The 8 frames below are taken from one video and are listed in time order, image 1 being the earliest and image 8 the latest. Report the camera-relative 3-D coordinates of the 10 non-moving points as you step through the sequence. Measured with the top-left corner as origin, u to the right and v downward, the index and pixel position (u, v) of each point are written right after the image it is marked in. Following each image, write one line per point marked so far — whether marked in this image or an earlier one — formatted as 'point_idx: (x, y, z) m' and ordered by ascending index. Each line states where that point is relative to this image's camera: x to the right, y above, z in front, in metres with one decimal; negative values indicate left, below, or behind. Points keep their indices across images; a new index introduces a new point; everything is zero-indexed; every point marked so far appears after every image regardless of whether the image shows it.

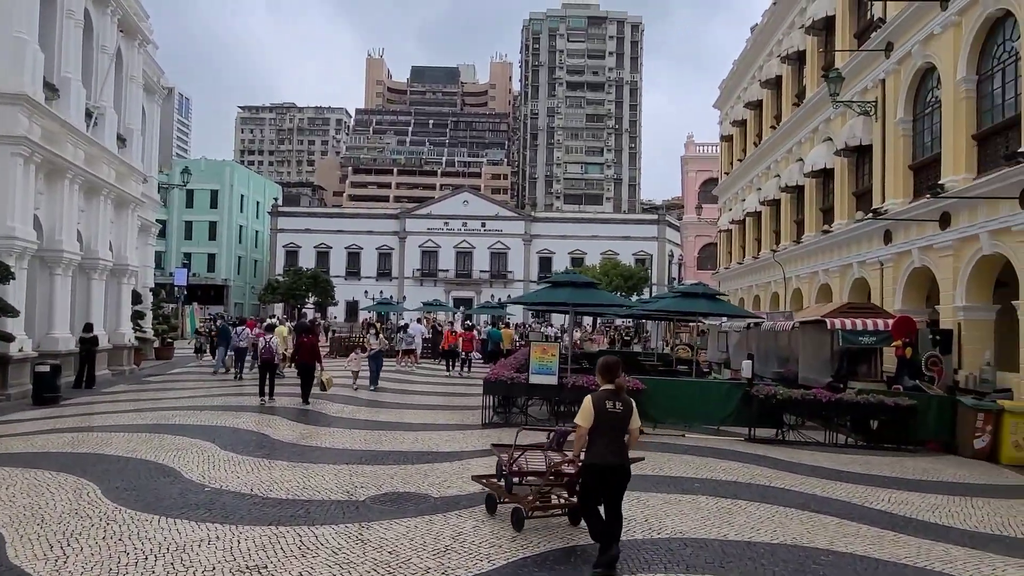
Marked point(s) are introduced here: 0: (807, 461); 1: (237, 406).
0: (+3.8, -2.2, +9.4) m
1: (-4.7, -2.0, +12.6) m
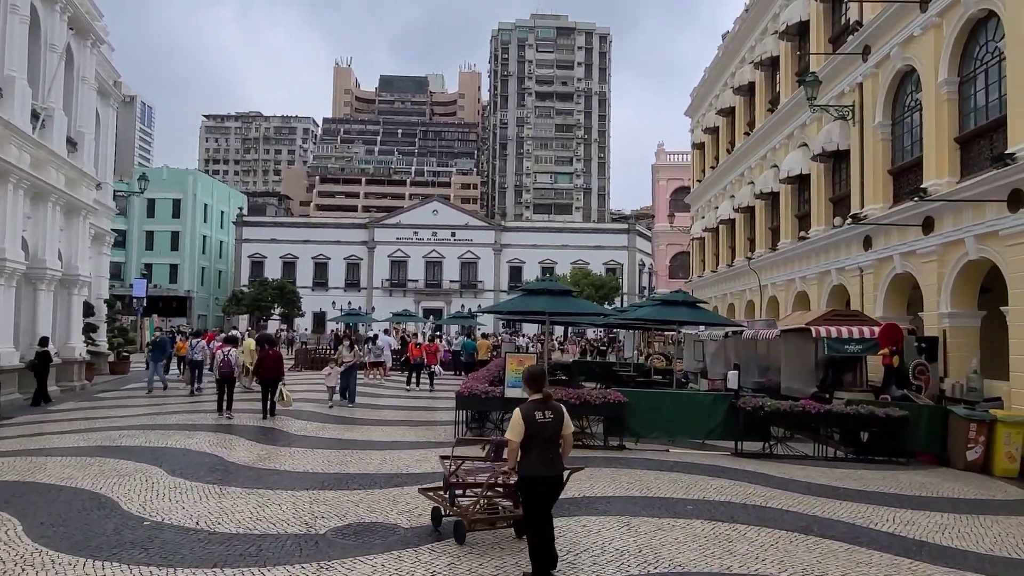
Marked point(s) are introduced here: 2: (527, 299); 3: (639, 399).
0: (+3.5, -2.3, +8.9) m
1: (-5.1, -2.2, +11.7) m
2: (+0.3, -0.2, +12.1) m
3: (+1.8, -1.6, +10.5) m
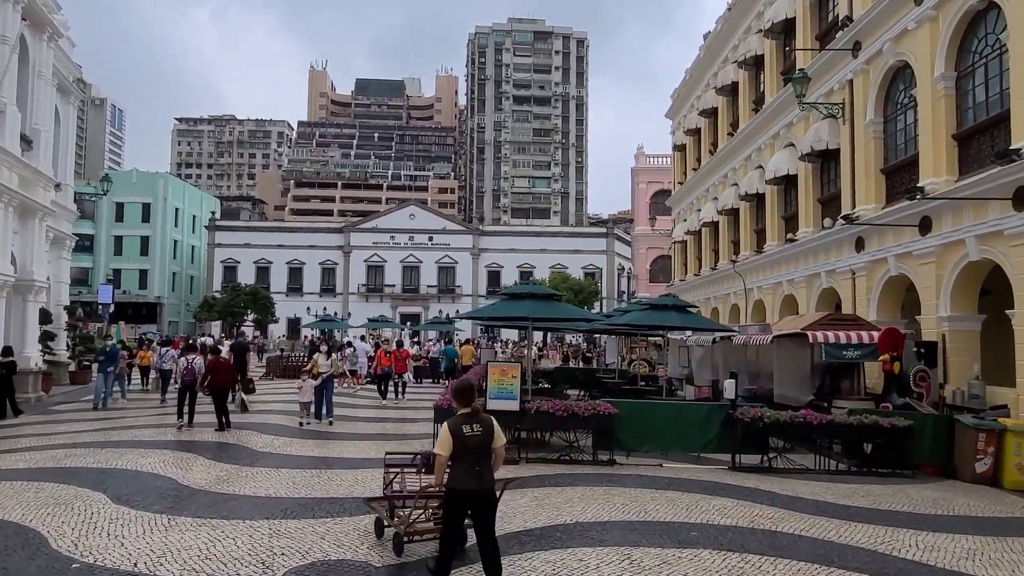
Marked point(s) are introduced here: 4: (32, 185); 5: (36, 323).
0: (+3.3, -2.3, +8.3) m
1: (-5.3, -2.3, +10.9) m
2: (0.0, -0.2, +11.4) m
3: (+1.6, -1.6, +9.8) m
4: (-12.7, +2.7, +19.3) m
5: (-12.9, -0.9, +19.8) m
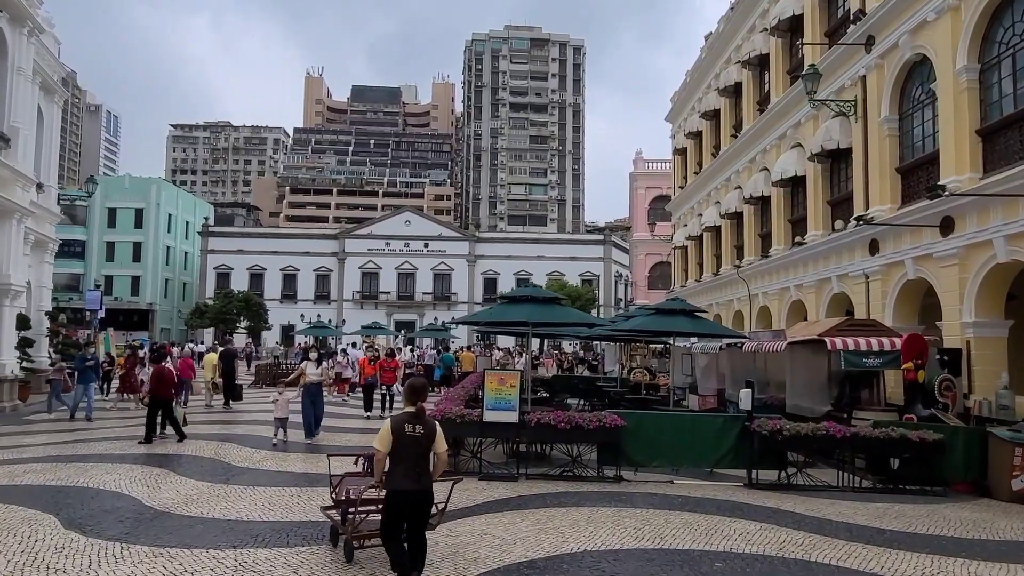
0: (+3.3, -2.3, +7.6) m
1: (-5.4, -2.3, +10.1) m
2: (0.0, -0.3, +10.7) m
3: (+1.6, -1.7, +9.1) m
4: (-12.8, +2.6, +18.5) m
5: (-13.0, -1.1, +19.0) m
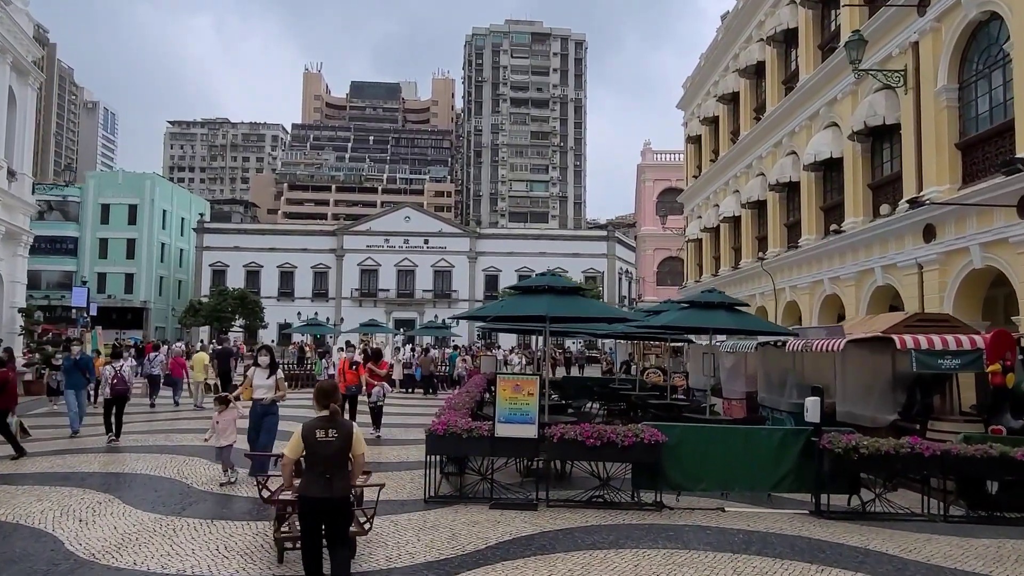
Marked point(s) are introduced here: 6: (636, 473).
0: (+3.5, -2.2, +6.0) m
1: (-5.2, -2.2, +8.5) m
2: (+0.2, -0.1, +9.1) m
3: (+1.7, -1.5, +7.5) m
4: (-12.6, +2.8, +16.9) m
5: (-12.8, -0.9, +17.4) m
6: (+1.3, -1.9, +7.5) m
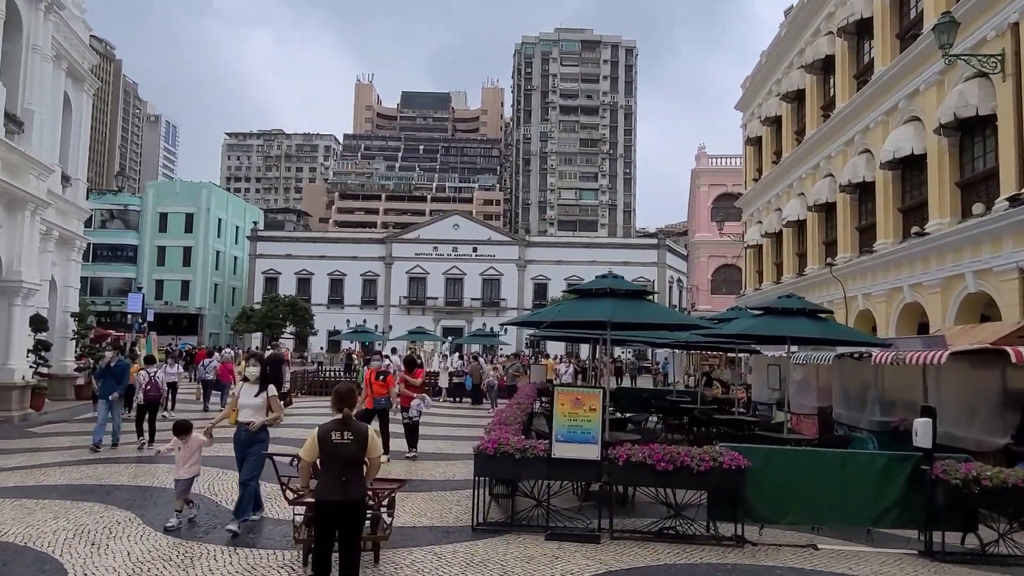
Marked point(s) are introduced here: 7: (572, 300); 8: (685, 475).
0: (+3.9, -2.2, +4.9) m
1: (-4.6, -2.2, +8.0) m
2: (+0.8, -0.2, +8.3) m
3: (+2.3, -1.5, +6.6) m
4: (-11.4, +2.7, +17.0) m
5: (-11.6, -1.0, +17.4) m
6: (+1.8, -1.9, +6.6) m
7: (+0.7, -0.1, +8.6) m
8: (+1.5, -1.6, +6.3) m
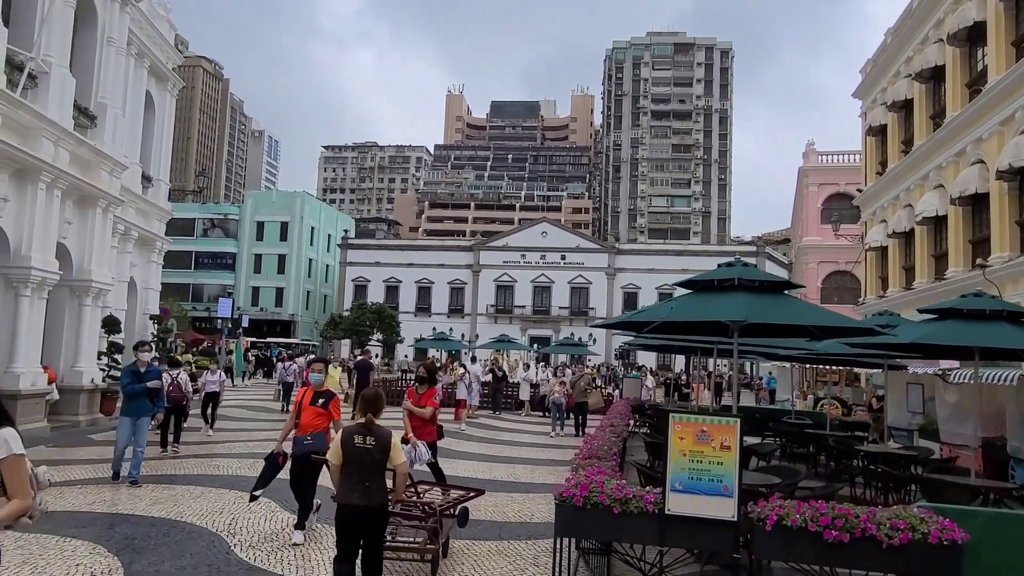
0: (+4.3, -2.1, +2.6) m
1: (-3.8, -2.1, +6.6) m
2: (+1.6, -0.1, +6.3) m
3: (+2.9, -1.5, +4.4) m
4: (-9.4, +2.7, +16.4) m
5: (-9.6, -1.0, +16.9) m
6: (+2.4, -1.8, +4.5) m
7: (+1.6, -0.1, +6.7) m
8: (+2.1, -1.5, +4.2) m
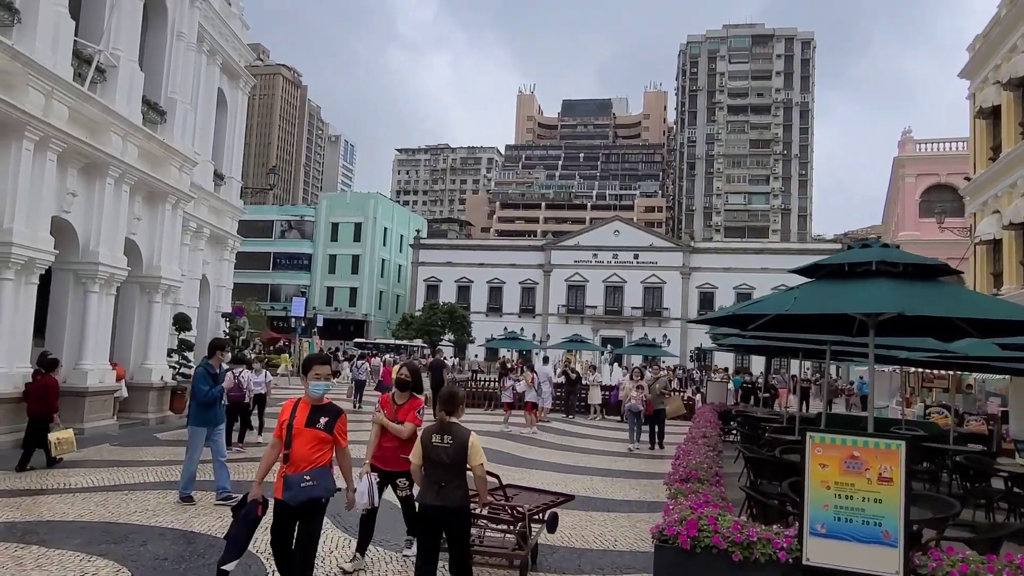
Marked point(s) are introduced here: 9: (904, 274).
0: (+4.5, -2.0, +1.2) m
1: (-3.1, -2.0, +6.0) m
2: (+2.2, 0.0, +5.1) m
3: (+3.3, -1.4, +3.2) m
4: (-7.8, +2.8, +16.3) m
5: (-7.9, -0.9, +16.7) m
6: (+2.8, -1.7, +3.3) m
7: (+2.2, 0.0, +5.5) m
8: (+2.5, -1.4, +3.1) m
9: (+2.7, +0.1, +5.3) m
